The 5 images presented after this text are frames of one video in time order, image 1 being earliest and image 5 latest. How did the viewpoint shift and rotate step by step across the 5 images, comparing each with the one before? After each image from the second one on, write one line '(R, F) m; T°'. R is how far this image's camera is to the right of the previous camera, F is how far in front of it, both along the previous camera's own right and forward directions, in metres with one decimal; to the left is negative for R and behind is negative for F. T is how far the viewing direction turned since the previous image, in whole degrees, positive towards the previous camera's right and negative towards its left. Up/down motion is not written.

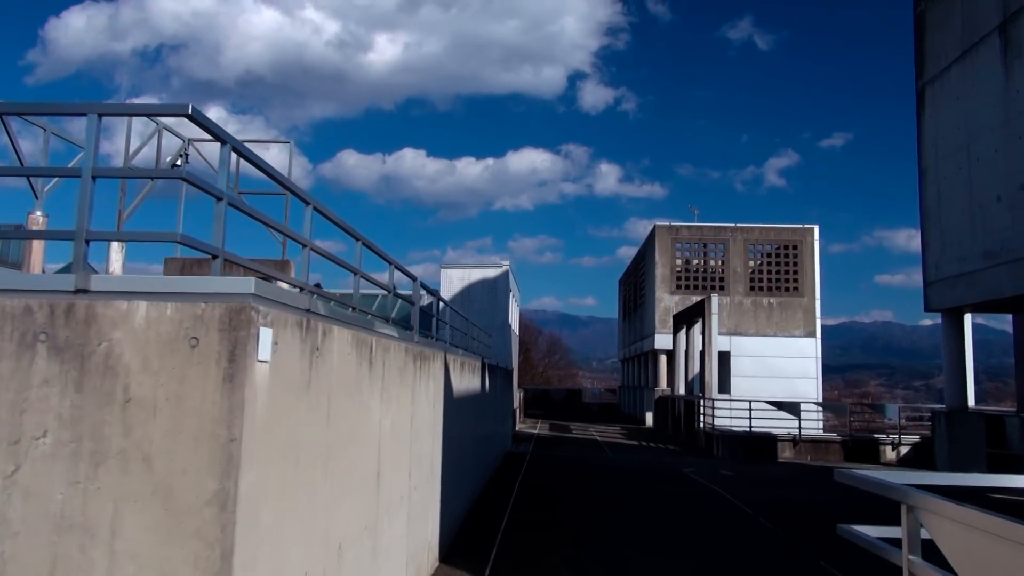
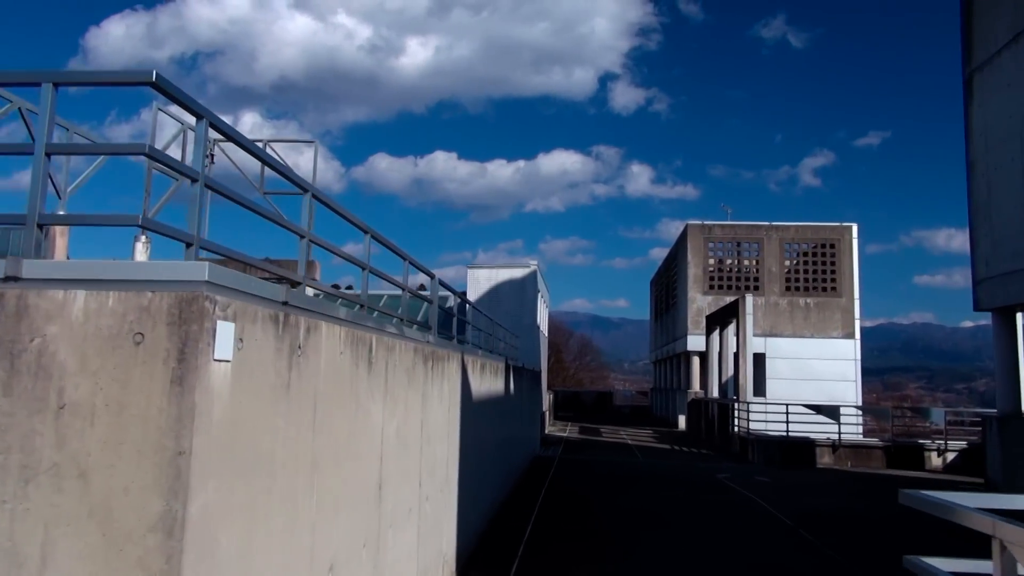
(+0.1, +0.5) m; -2°
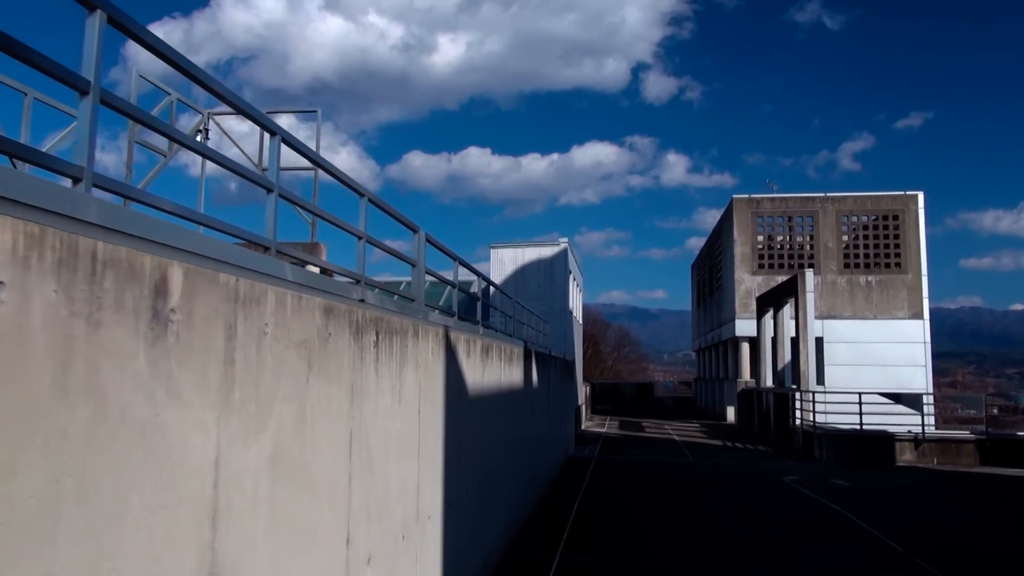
(+0.2, +2.7) m; -3°
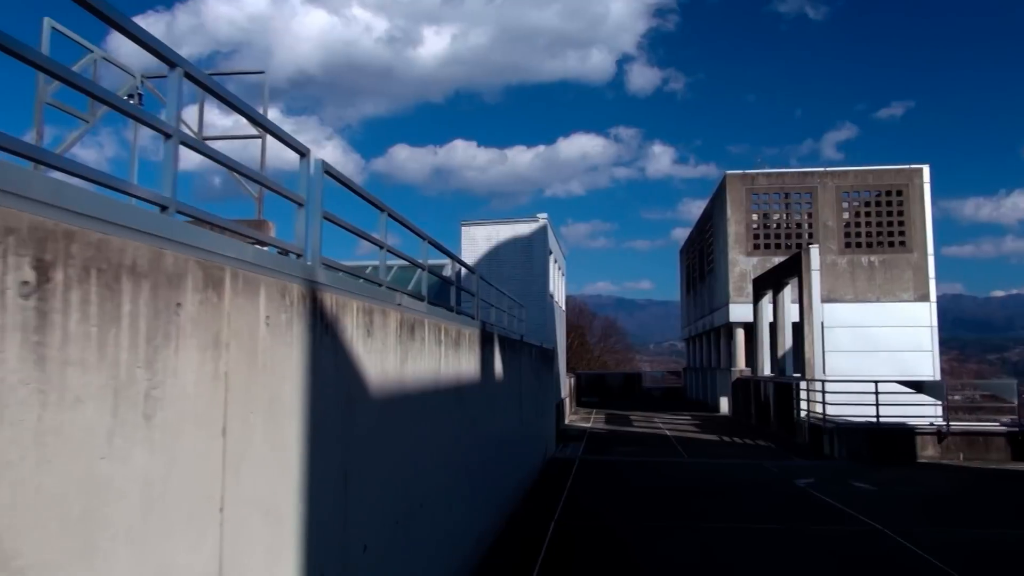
(+0.3, +2.3) m; +1°
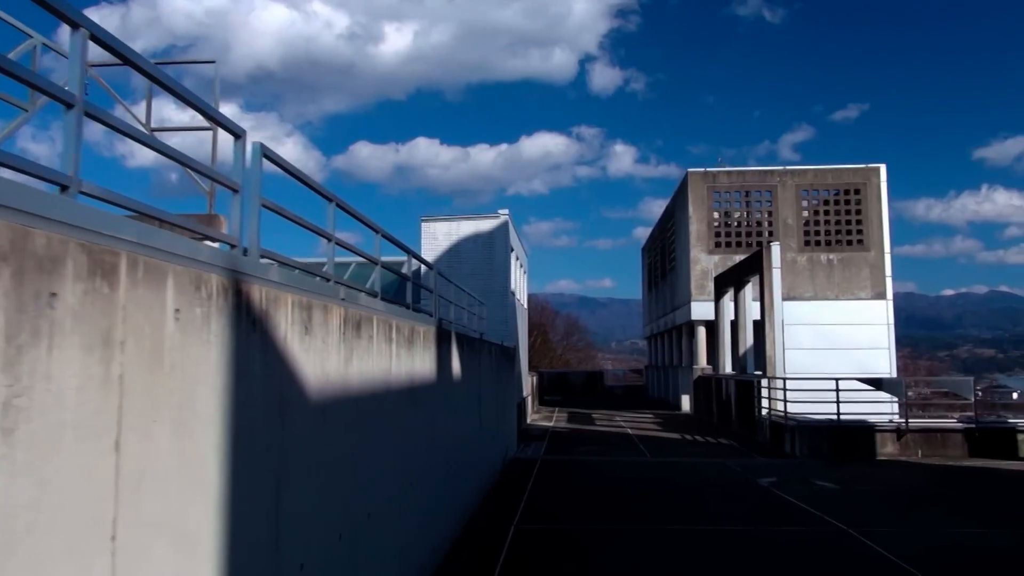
(0.0, +0.3) m; +3°
